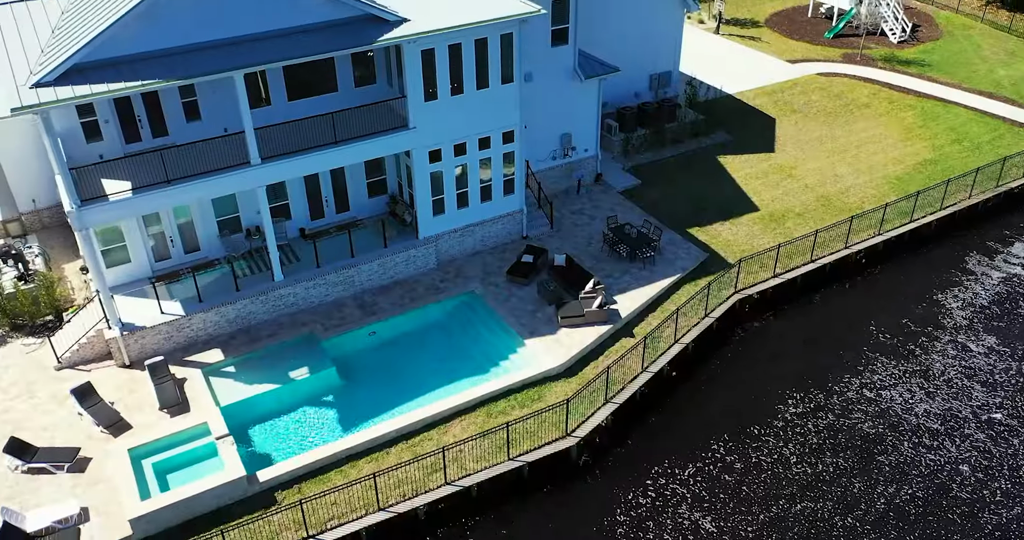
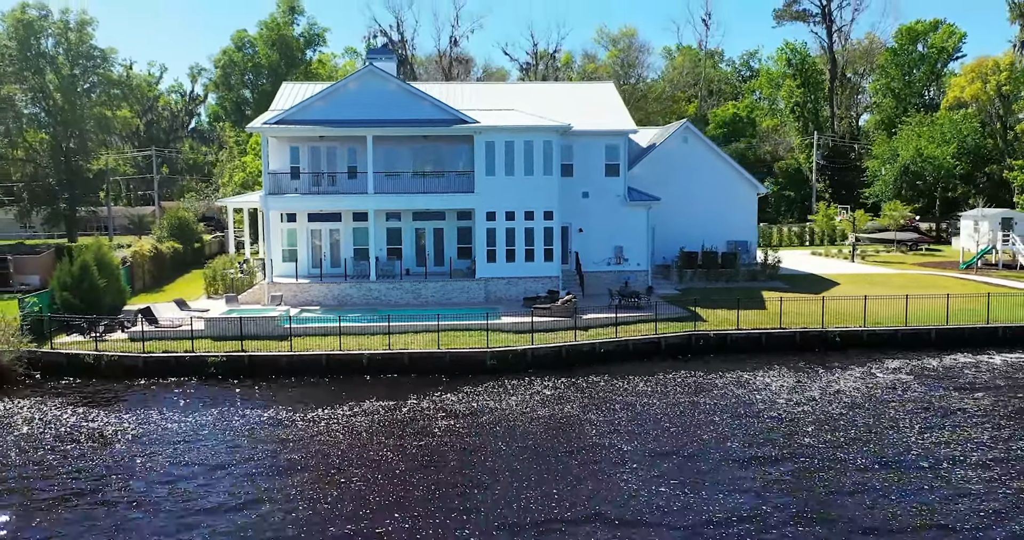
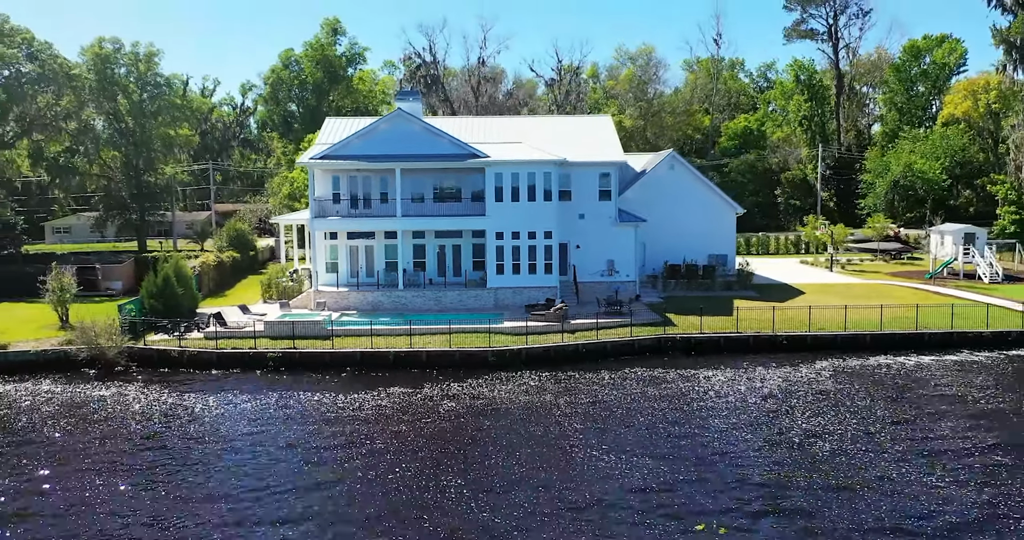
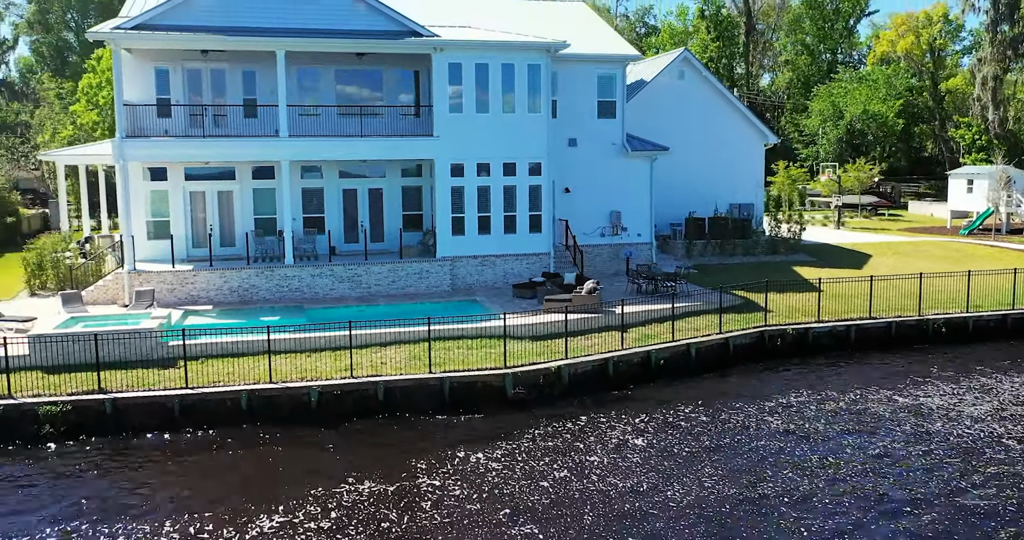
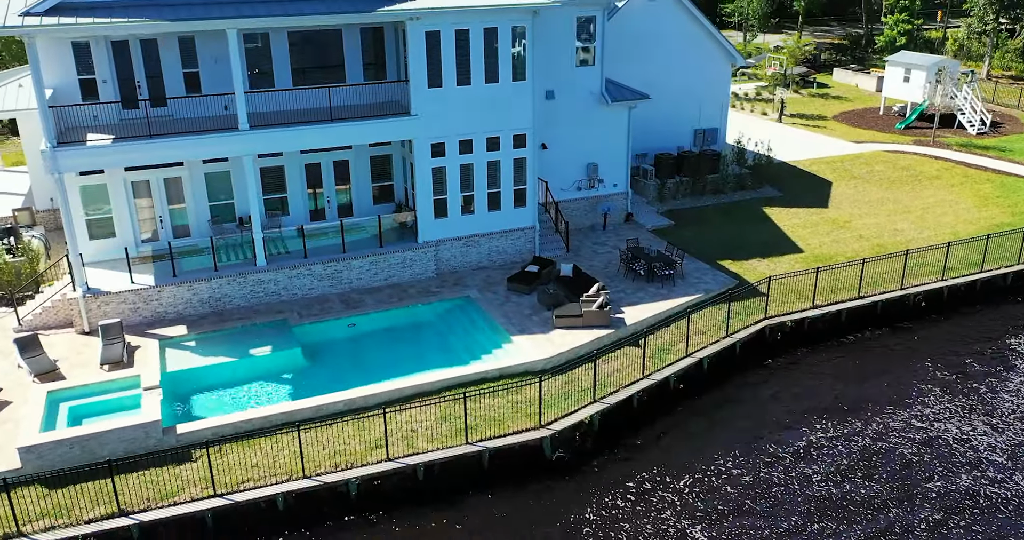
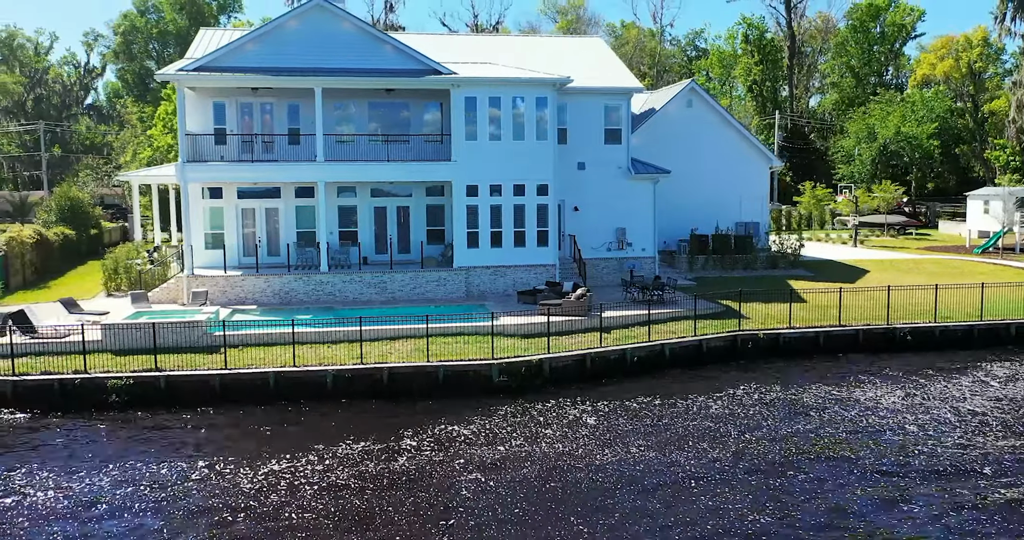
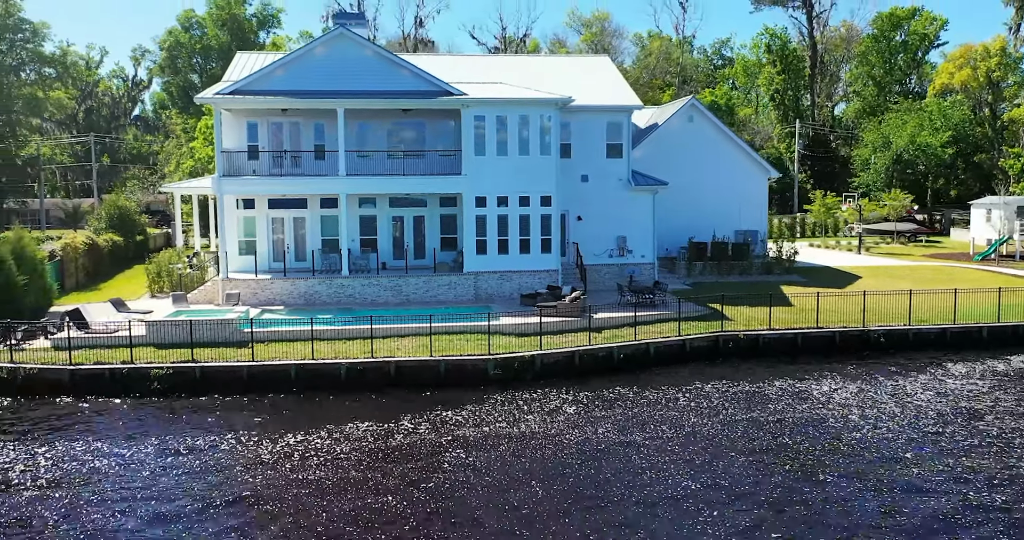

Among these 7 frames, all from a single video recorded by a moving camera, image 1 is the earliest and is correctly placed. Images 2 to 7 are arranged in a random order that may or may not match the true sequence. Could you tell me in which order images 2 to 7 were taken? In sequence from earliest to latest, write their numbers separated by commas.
5, 4, 6, 7, 2, 3
